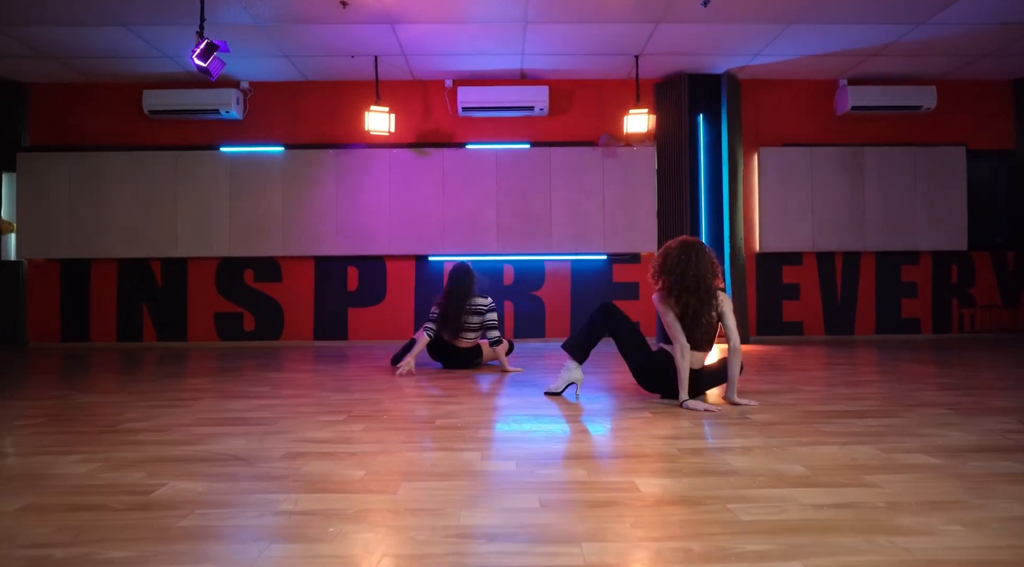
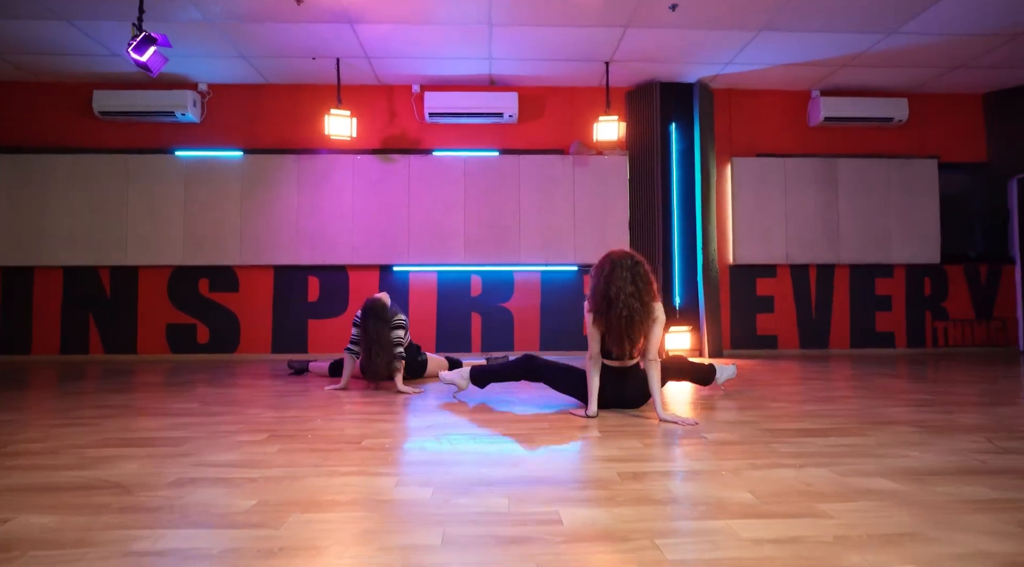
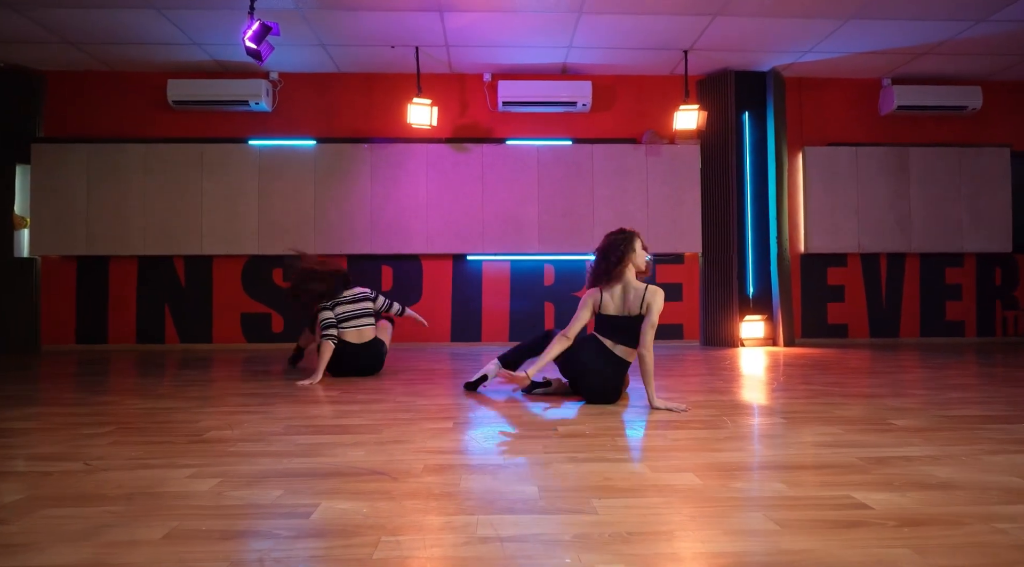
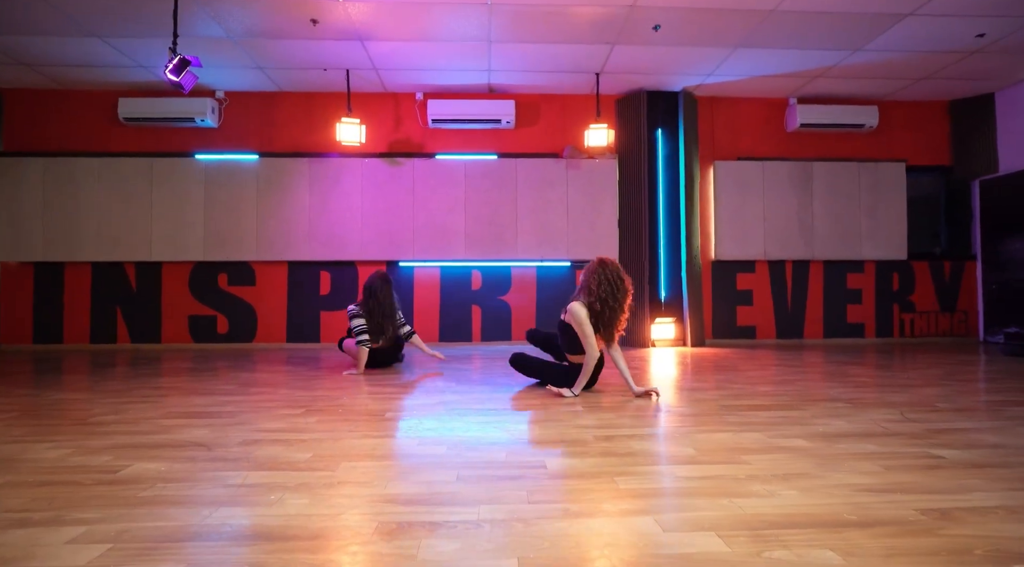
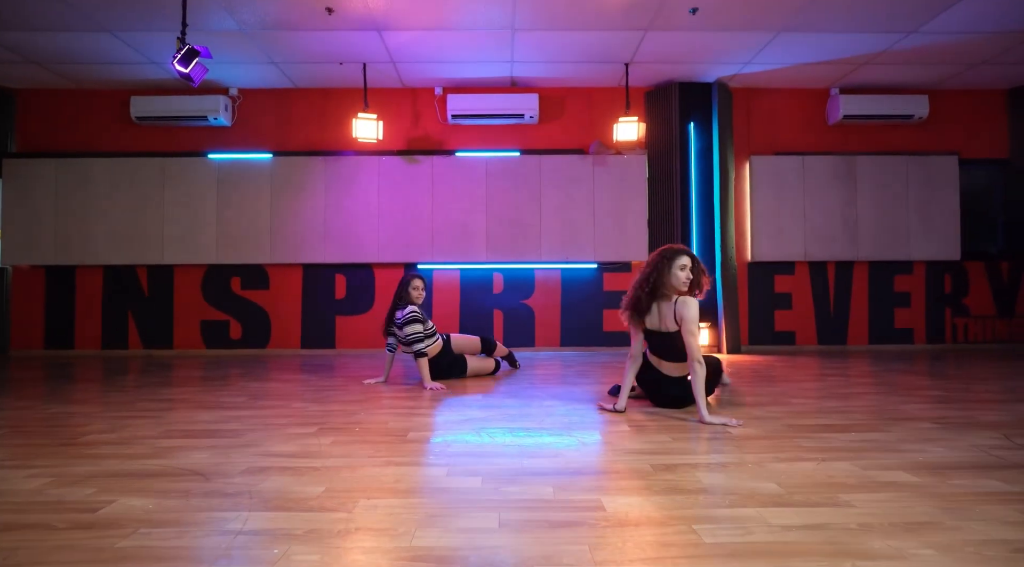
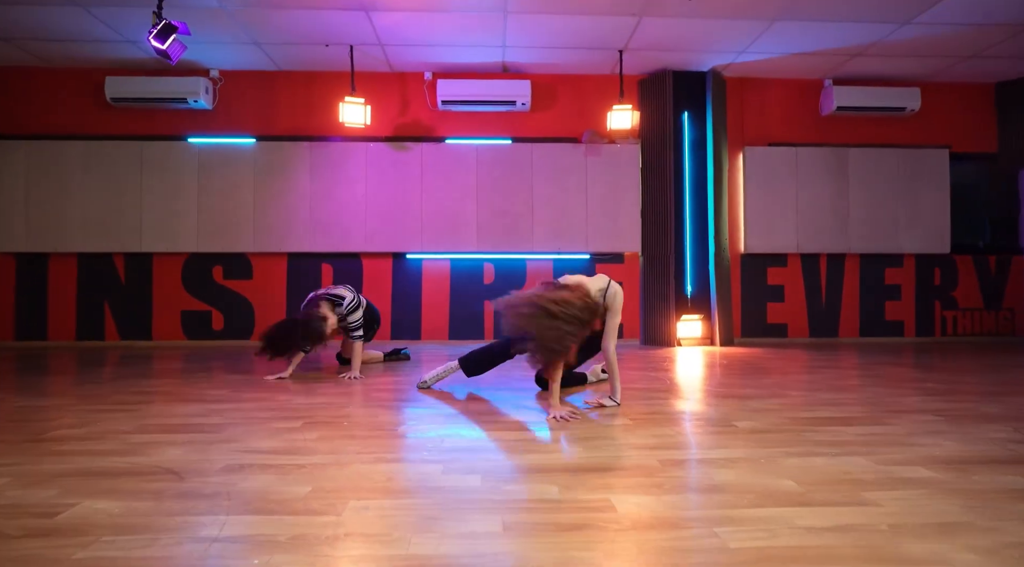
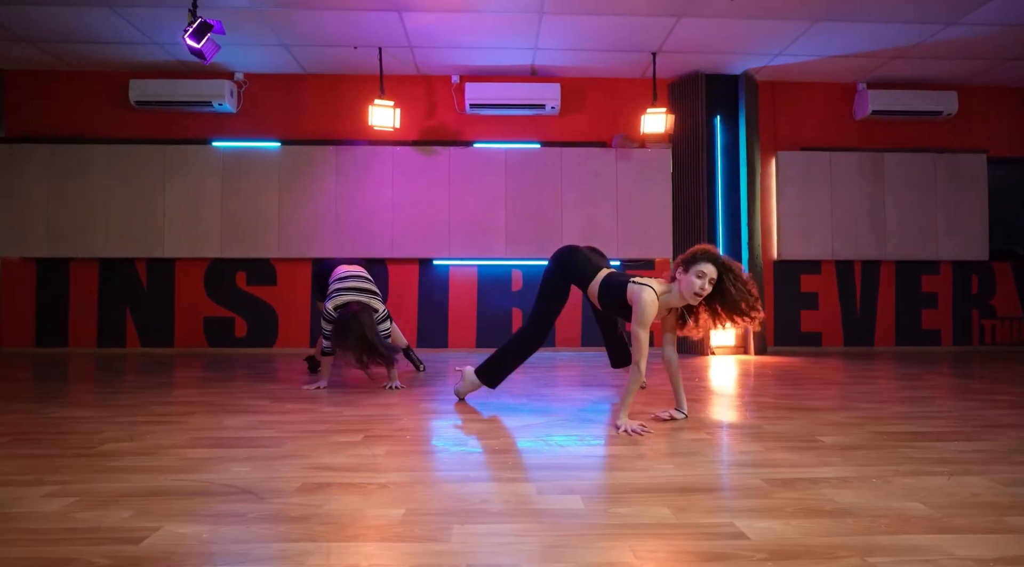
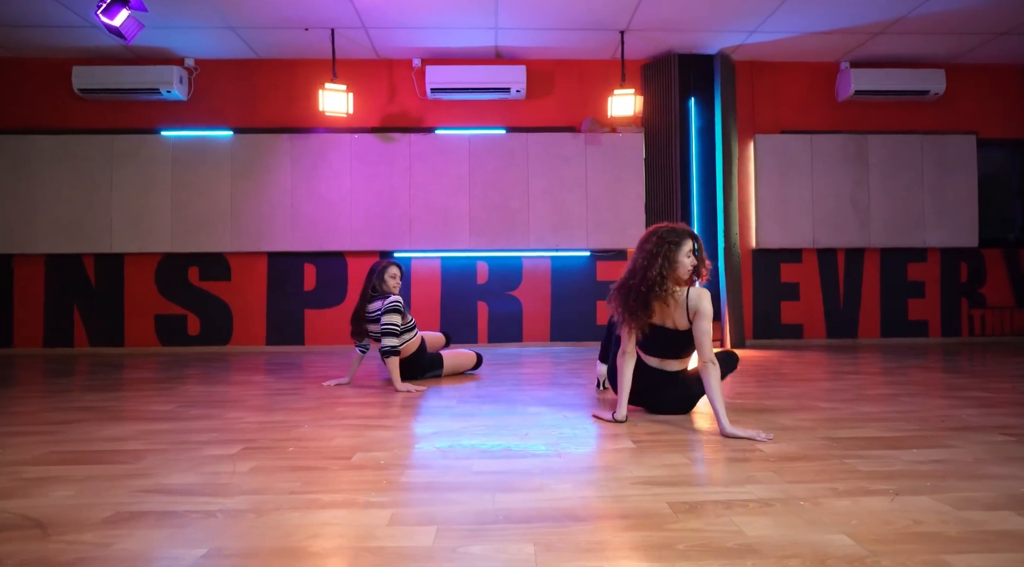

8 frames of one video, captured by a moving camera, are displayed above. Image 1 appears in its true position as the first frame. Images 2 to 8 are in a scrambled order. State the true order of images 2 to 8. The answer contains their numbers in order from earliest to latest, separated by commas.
5, 8, 2, 4, 6, 7, 3
